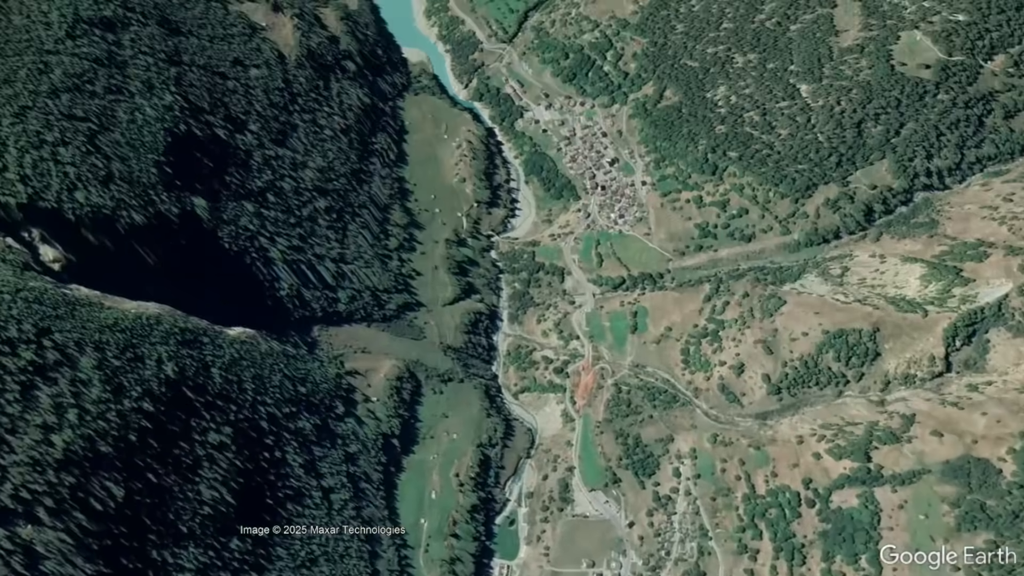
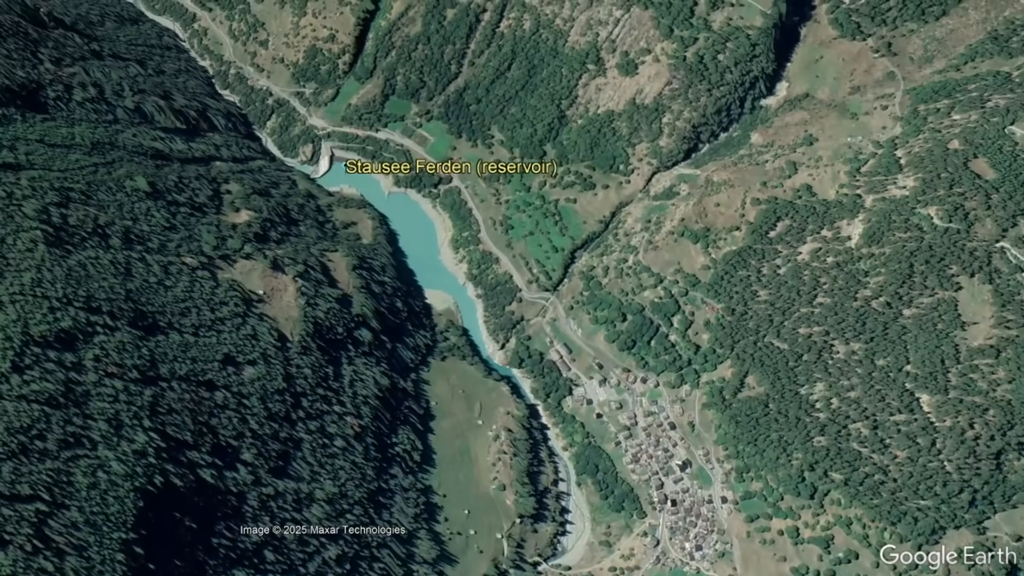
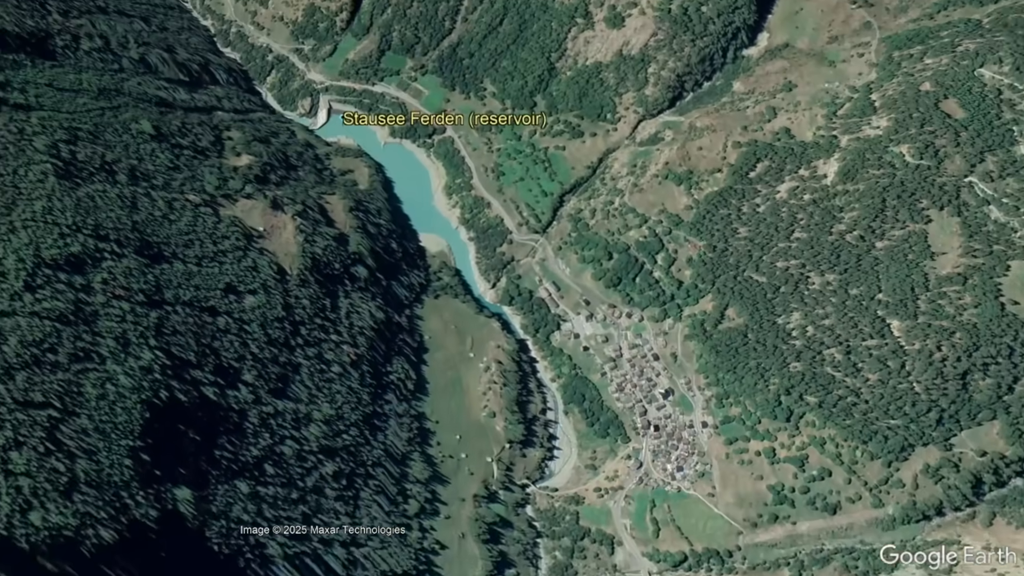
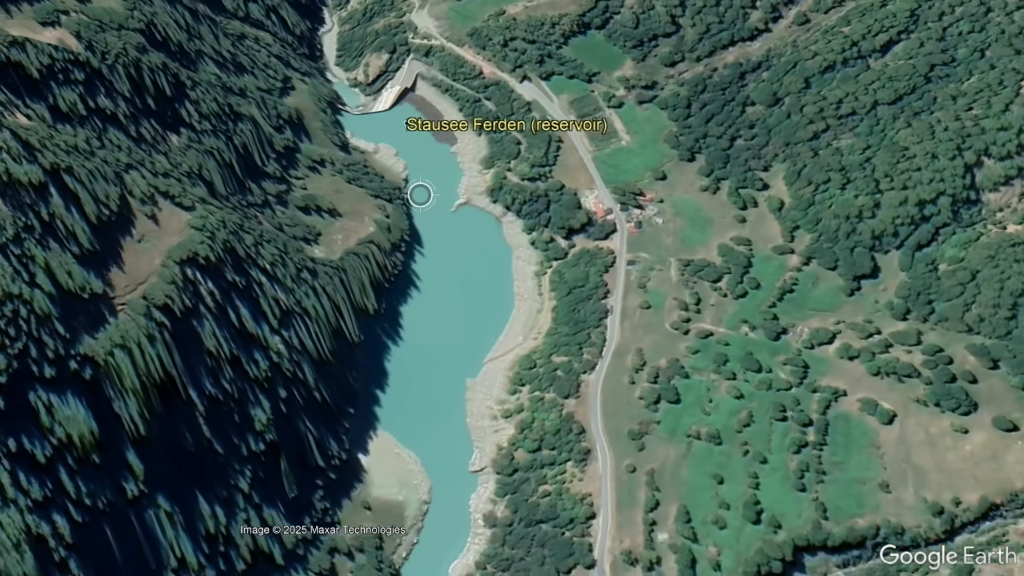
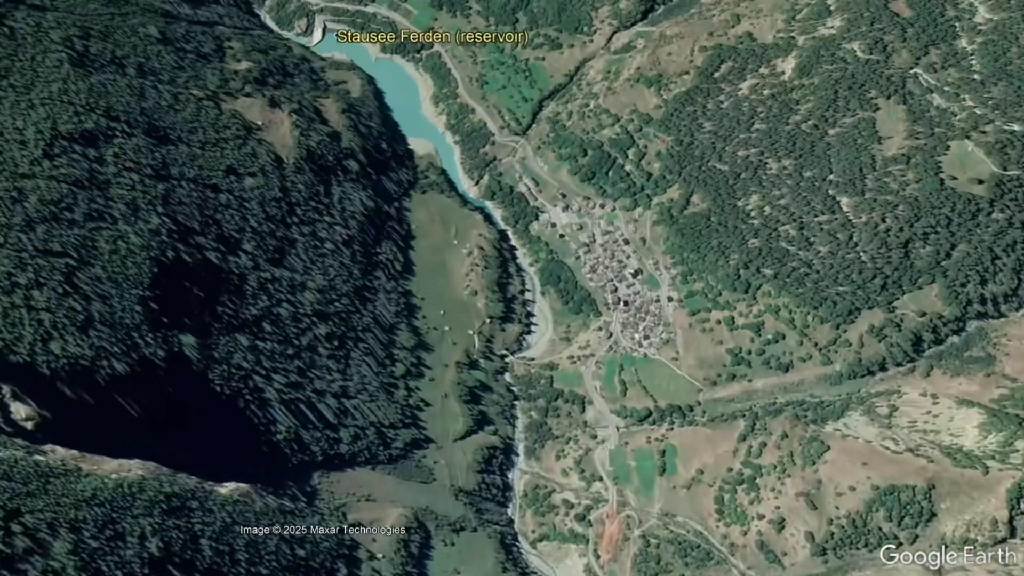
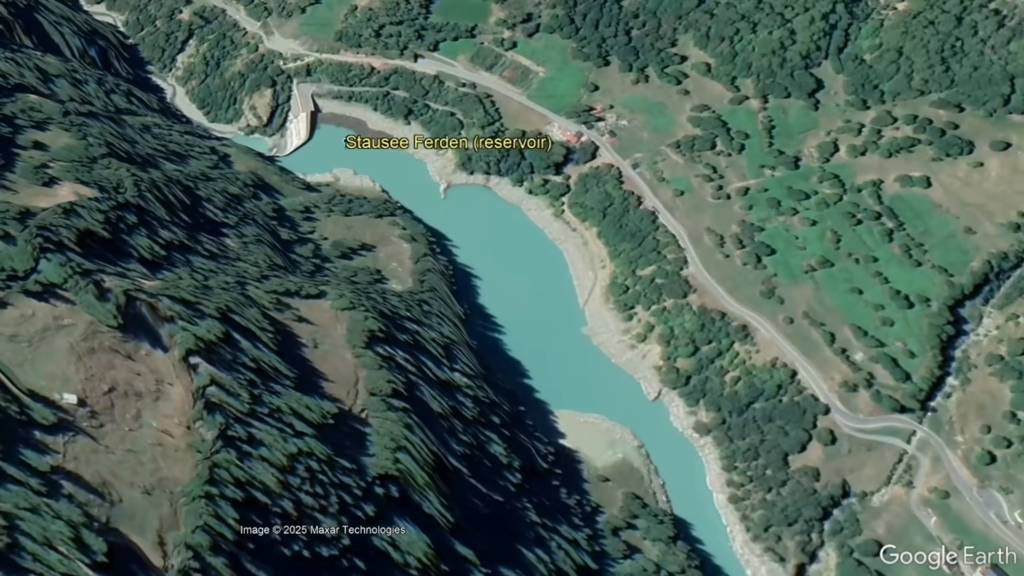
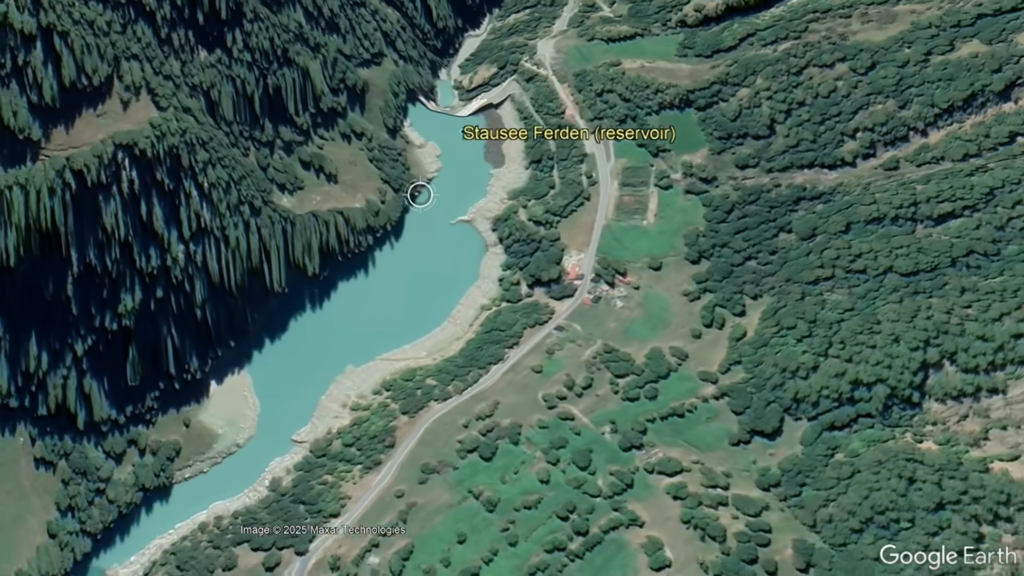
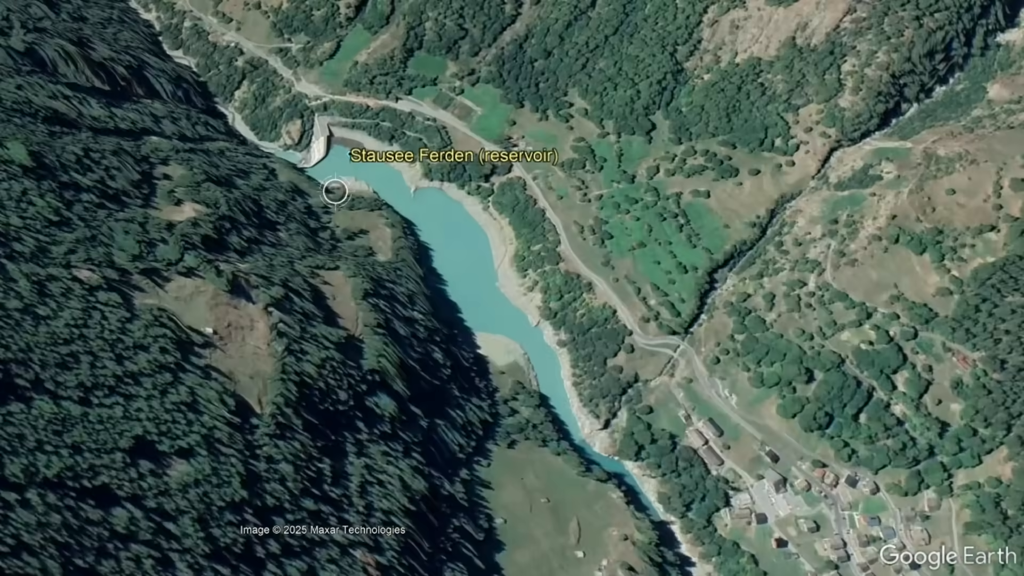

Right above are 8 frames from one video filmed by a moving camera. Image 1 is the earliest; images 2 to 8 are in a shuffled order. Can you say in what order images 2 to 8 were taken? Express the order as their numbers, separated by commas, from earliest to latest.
5, 3, 2, 8, 6, 4, 7
